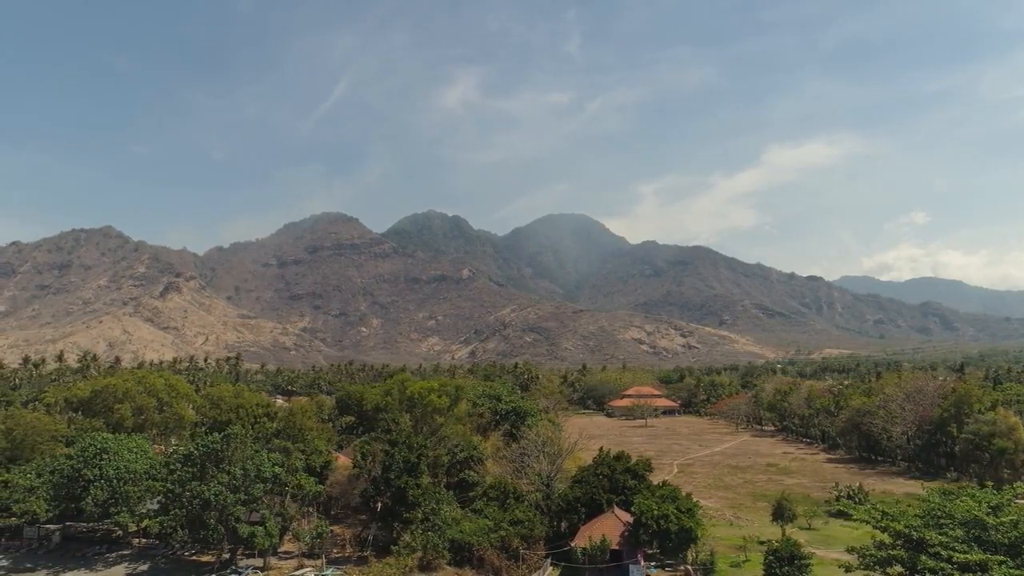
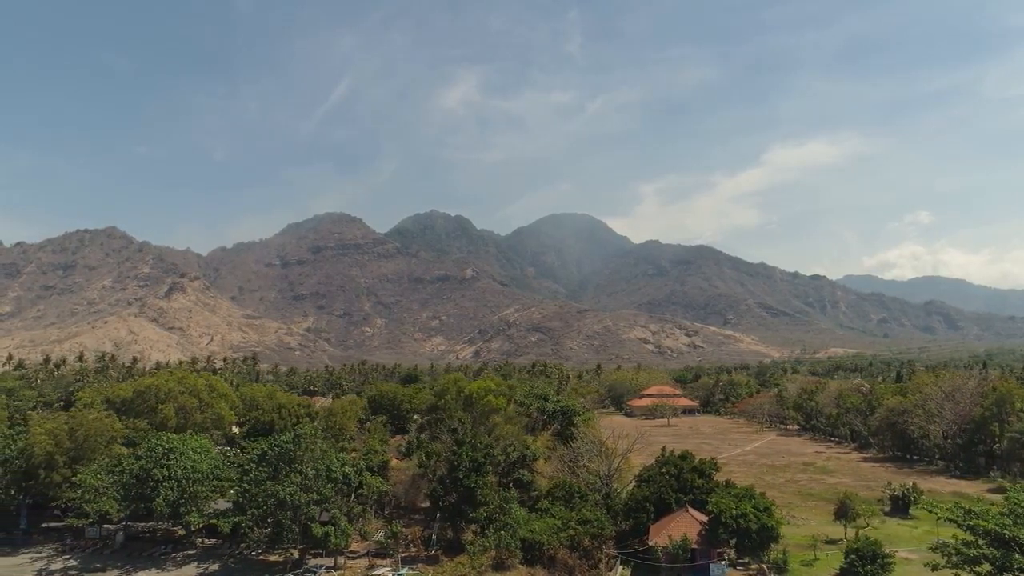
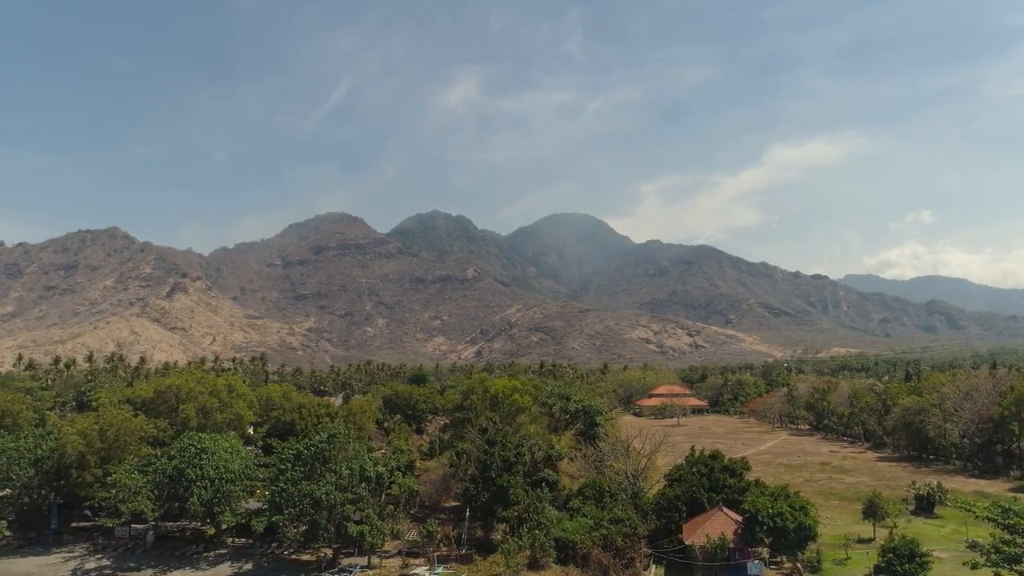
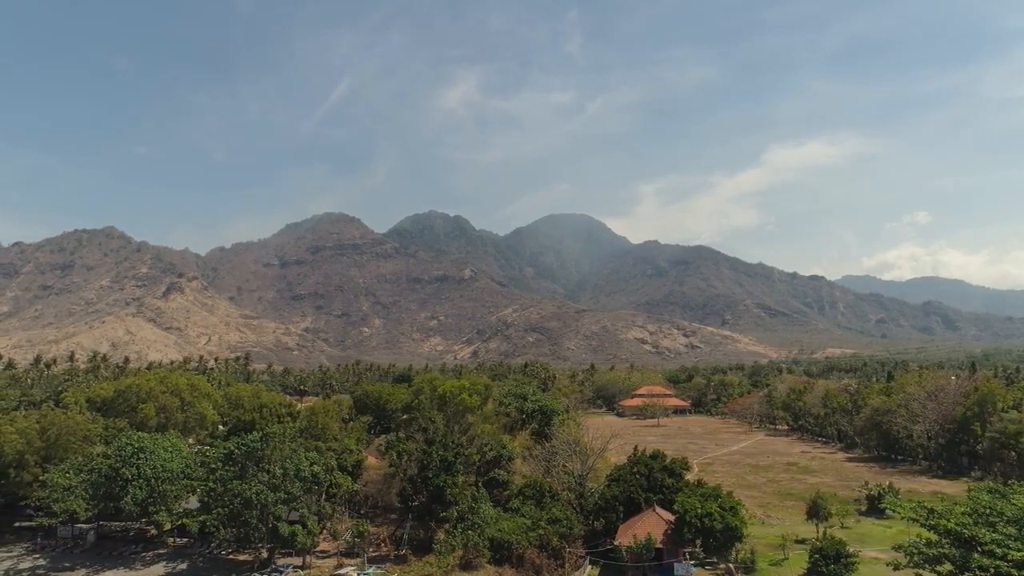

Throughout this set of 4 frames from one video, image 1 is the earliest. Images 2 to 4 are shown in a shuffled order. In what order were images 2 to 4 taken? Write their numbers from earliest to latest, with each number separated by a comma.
4, 2, 3
